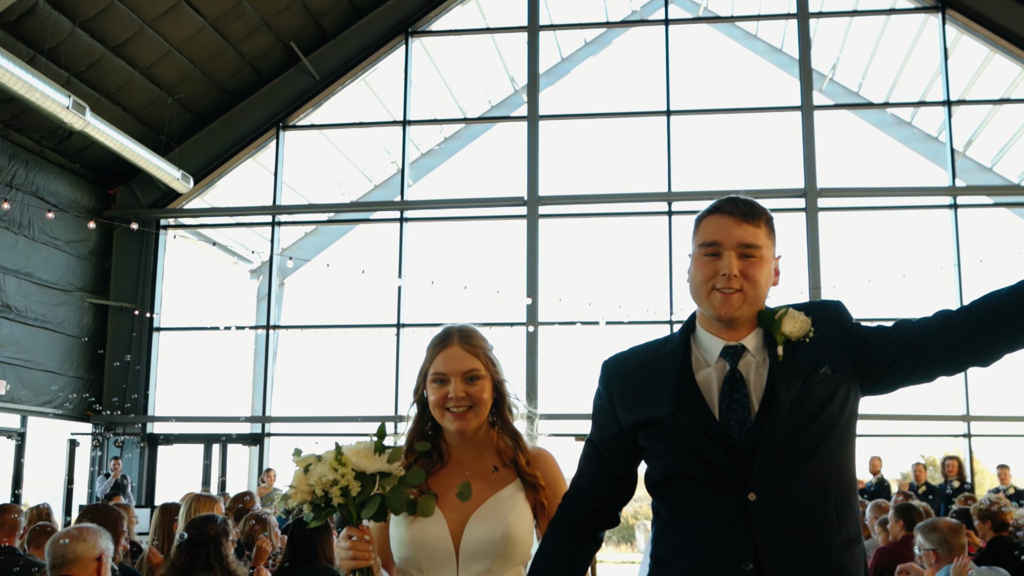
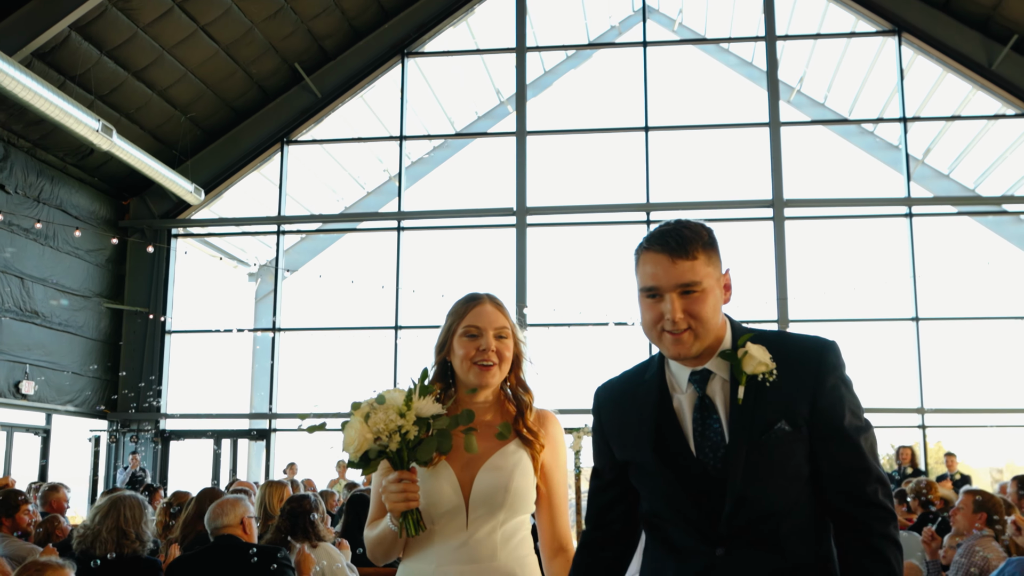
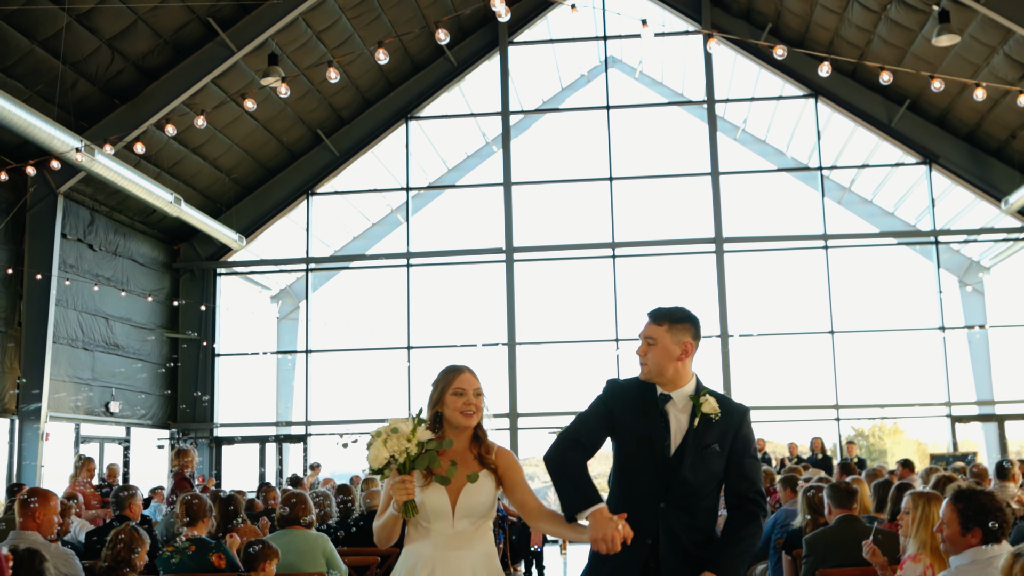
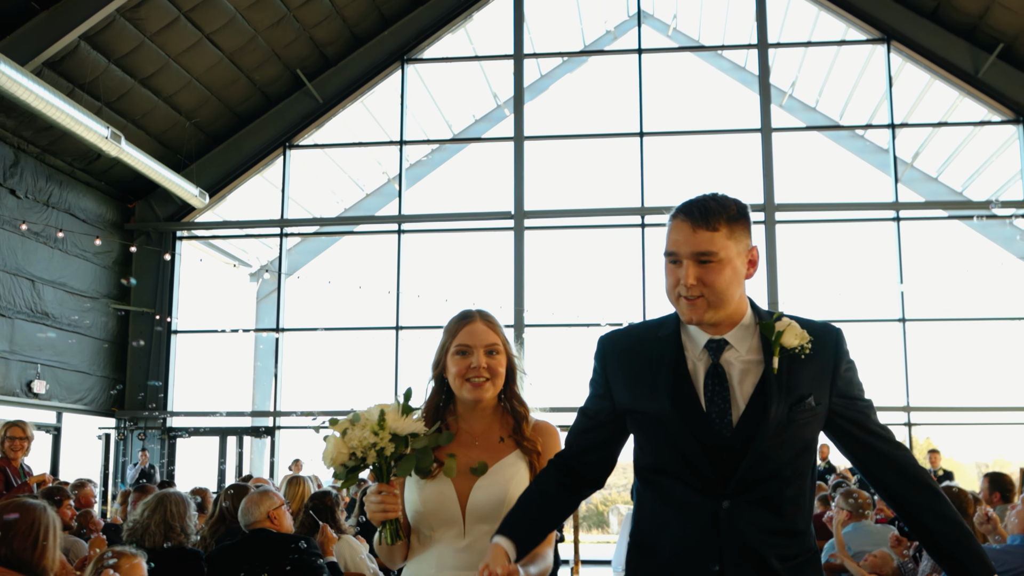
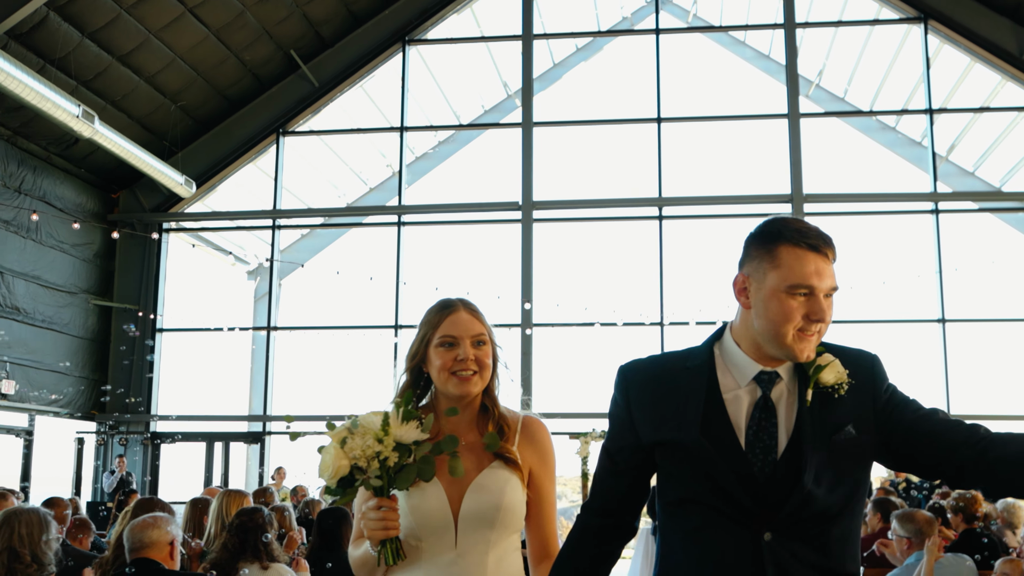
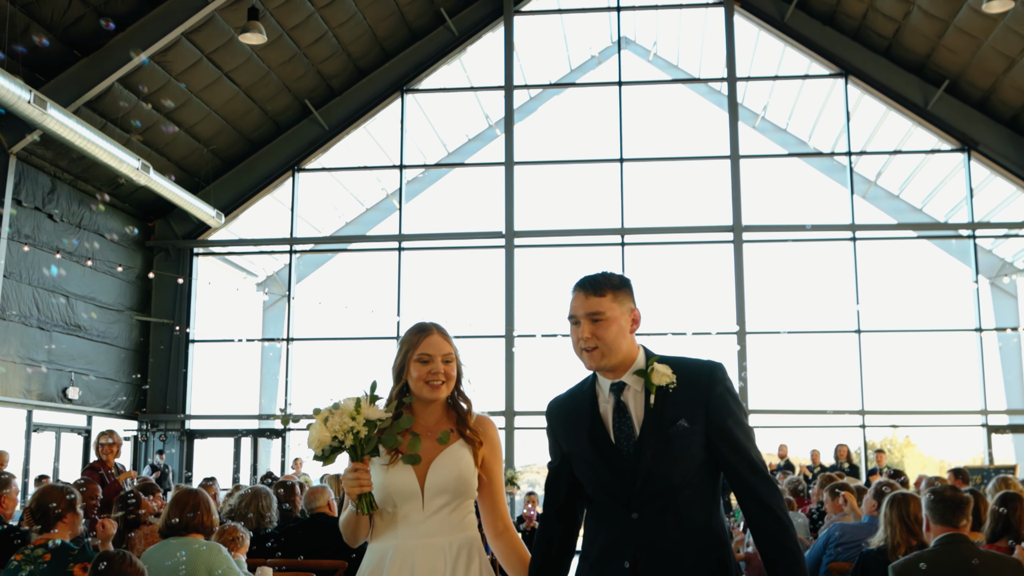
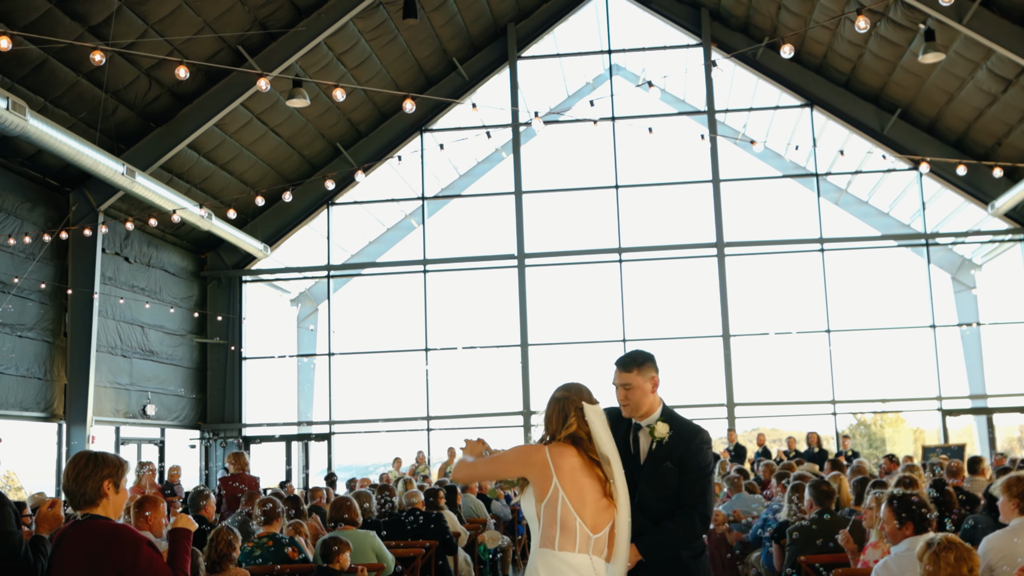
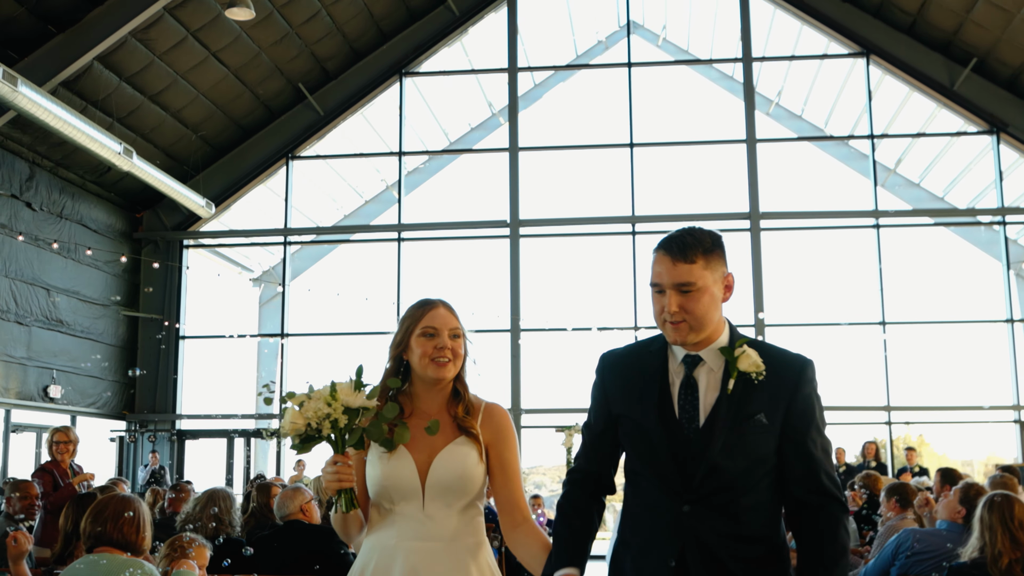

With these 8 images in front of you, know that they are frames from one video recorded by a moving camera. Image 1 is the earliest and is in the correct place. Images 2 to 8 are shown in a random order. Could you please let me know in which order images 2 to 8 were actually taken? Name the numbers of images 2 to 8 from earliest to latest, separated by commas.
5, 2, 4, 8, 6, 3, 7
